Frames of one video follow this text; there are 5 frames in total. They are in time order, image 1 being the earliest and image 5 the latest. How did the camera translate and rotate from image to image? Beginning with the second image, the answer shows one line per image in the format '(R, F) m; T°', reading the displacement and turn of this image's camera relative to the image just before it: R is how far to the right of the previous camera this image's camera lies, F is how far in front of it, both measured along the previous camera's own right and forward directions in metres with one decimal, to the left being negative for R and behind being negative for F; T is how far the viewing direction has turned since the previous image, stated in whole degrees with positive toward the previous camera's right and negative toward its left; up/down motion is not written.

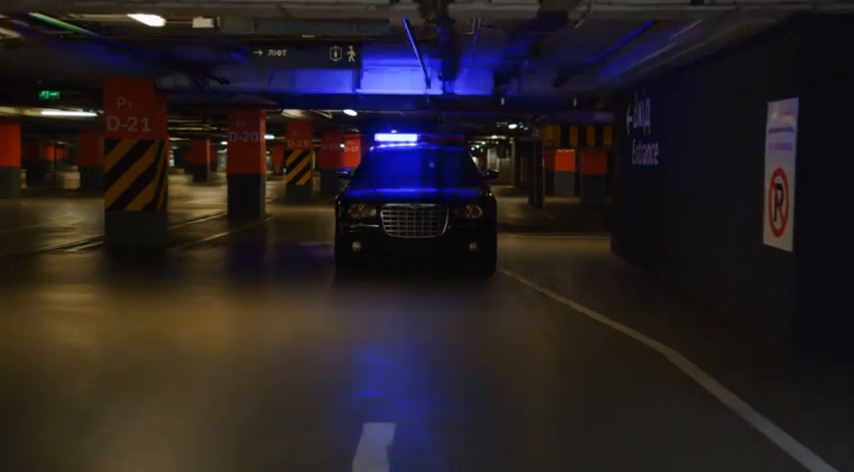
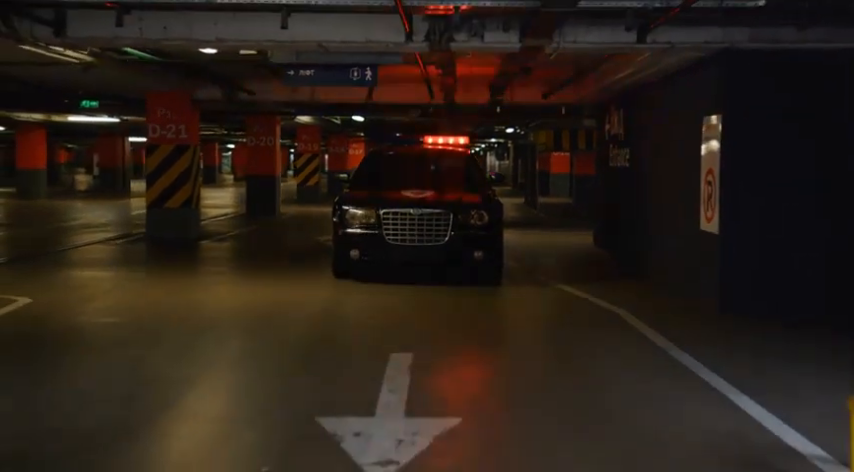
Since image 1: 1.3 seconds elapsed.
(-0.1, -2.0) m; 0°
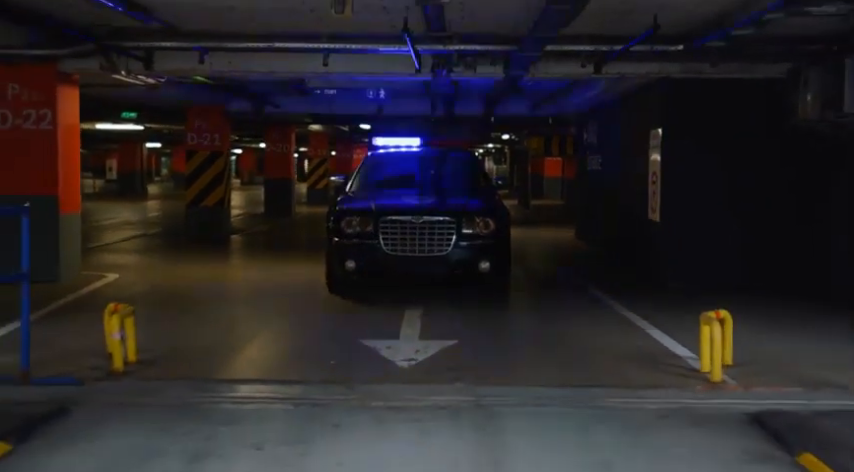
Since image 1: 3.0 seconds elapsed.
(-0.1, -2.5) m; 0°
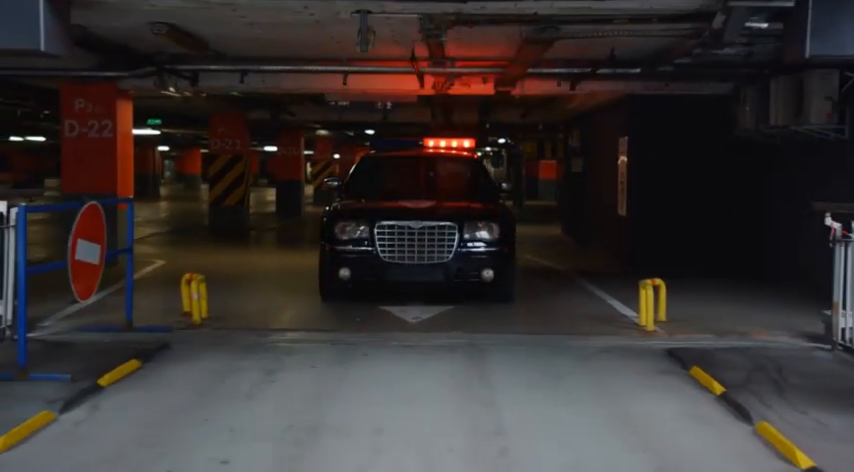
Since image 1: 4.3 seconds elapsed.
(0.0, -2.0) m; 0°
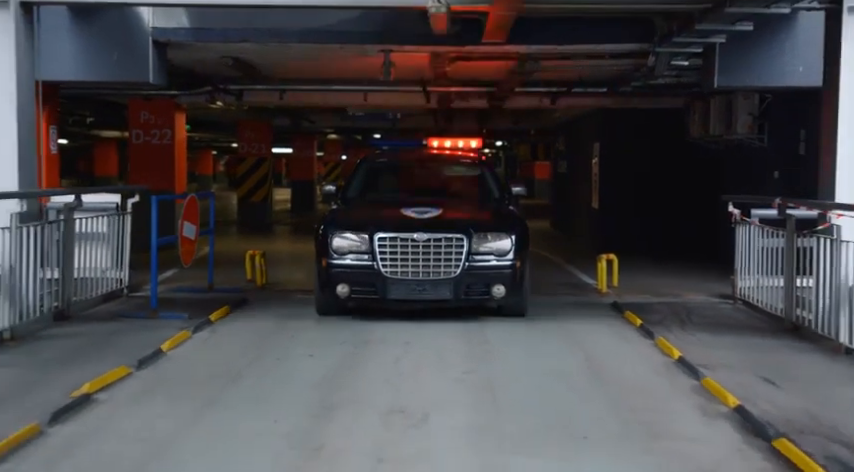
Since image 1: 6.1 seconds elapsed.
(-0.1, -2.6) m; 0°
